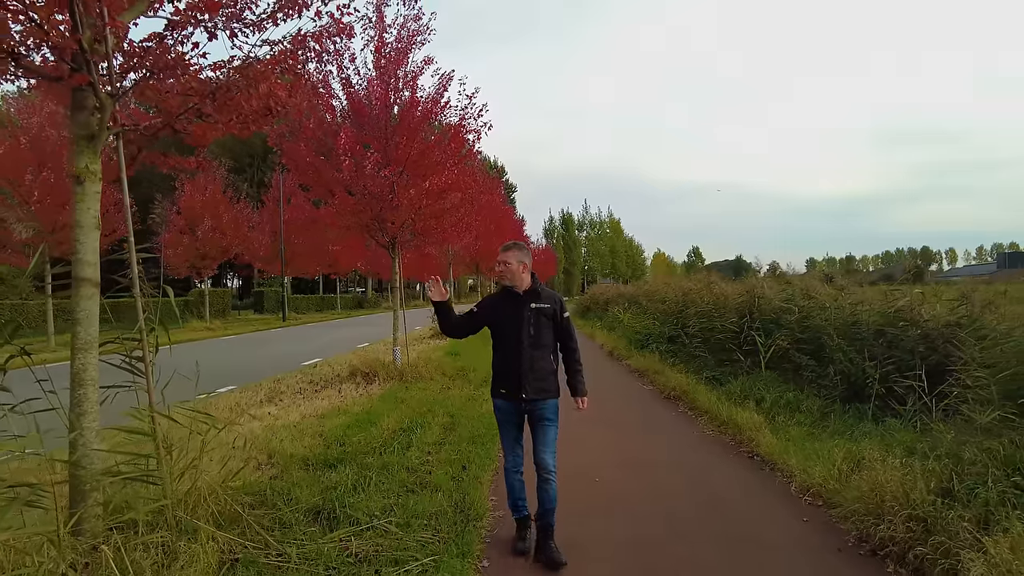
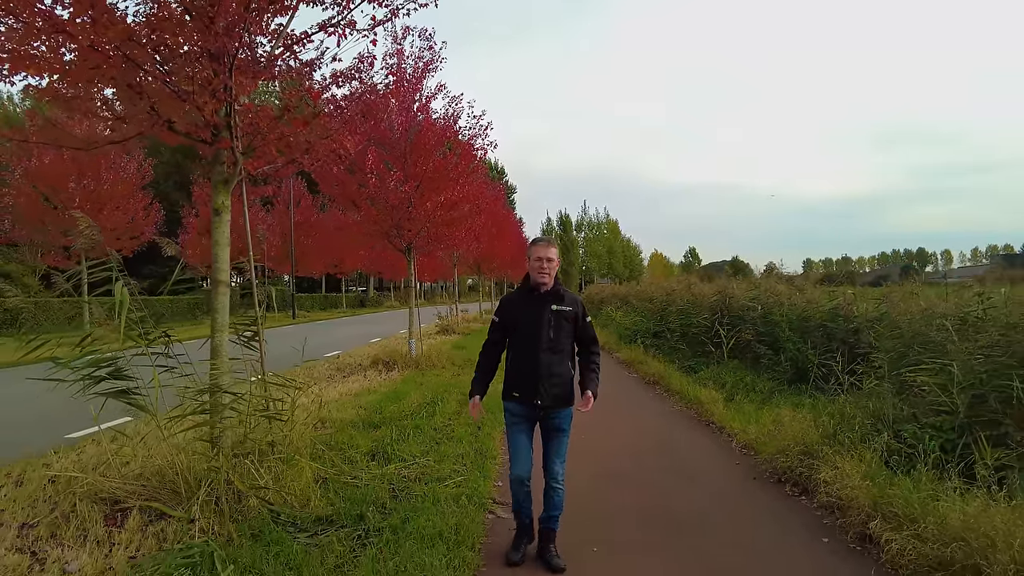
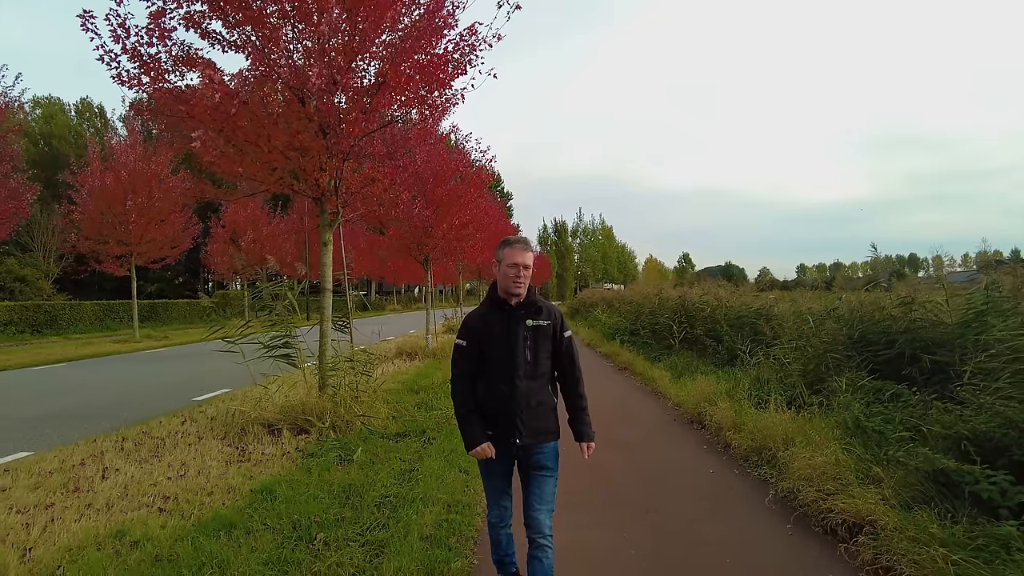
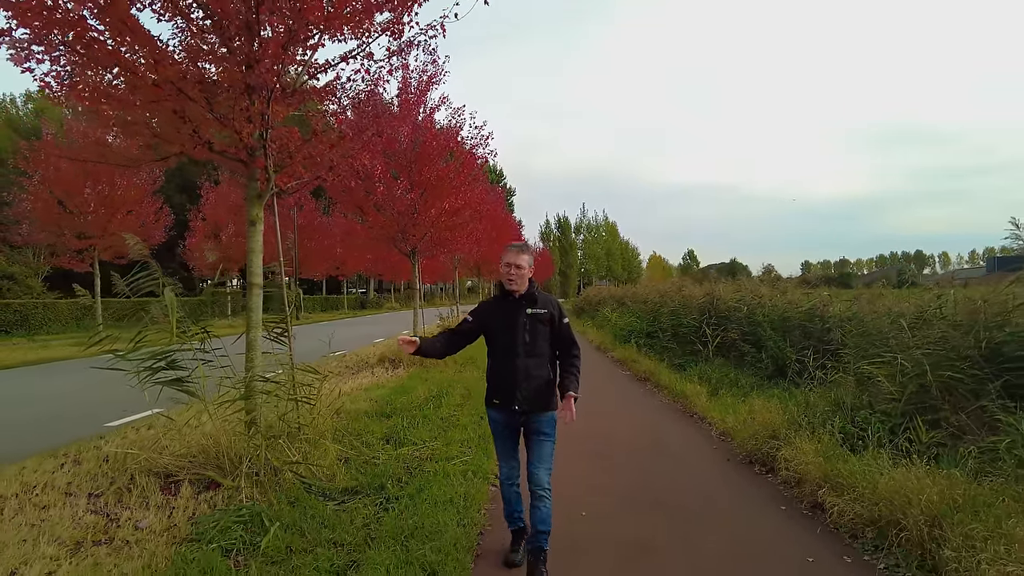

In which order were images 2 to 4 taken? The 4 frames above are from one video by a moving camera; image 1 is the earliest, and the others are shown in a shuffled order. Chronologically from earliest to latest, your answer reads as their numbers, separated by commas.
2, 4, 3
